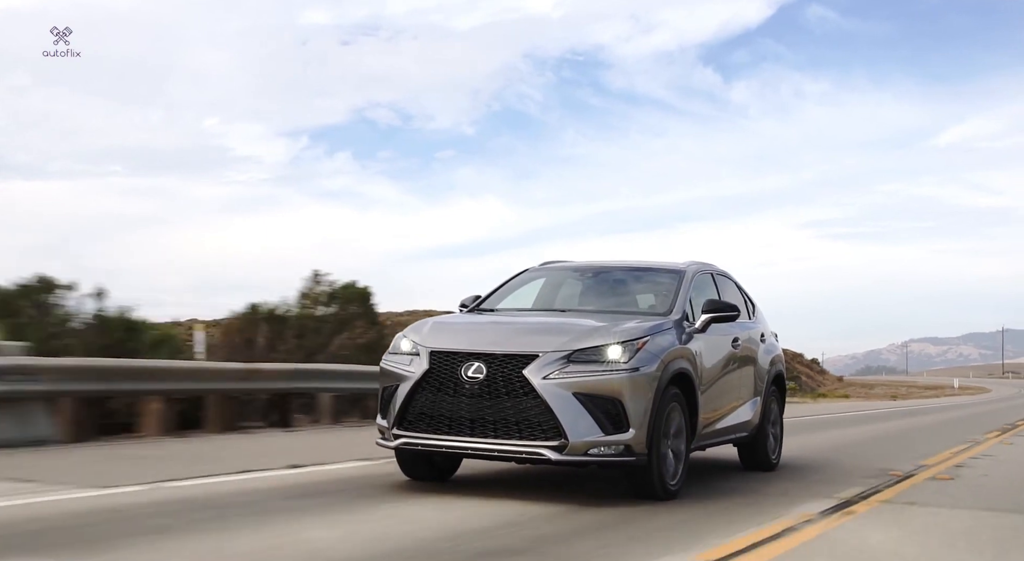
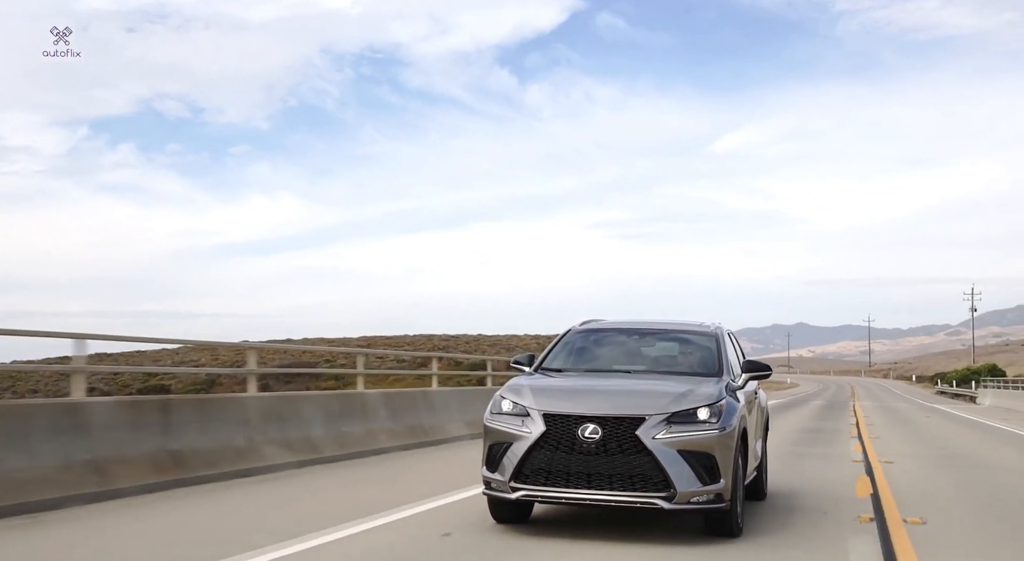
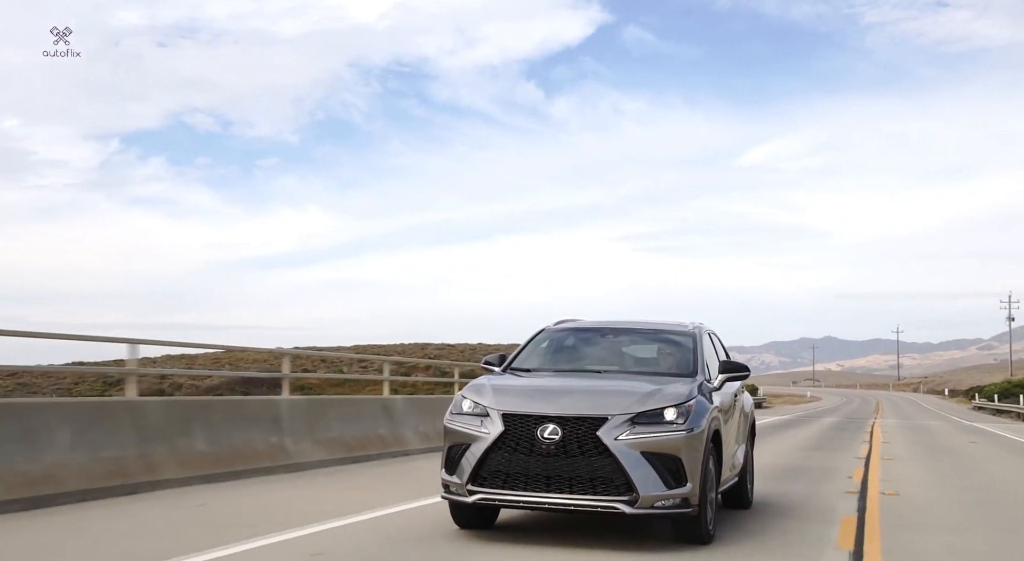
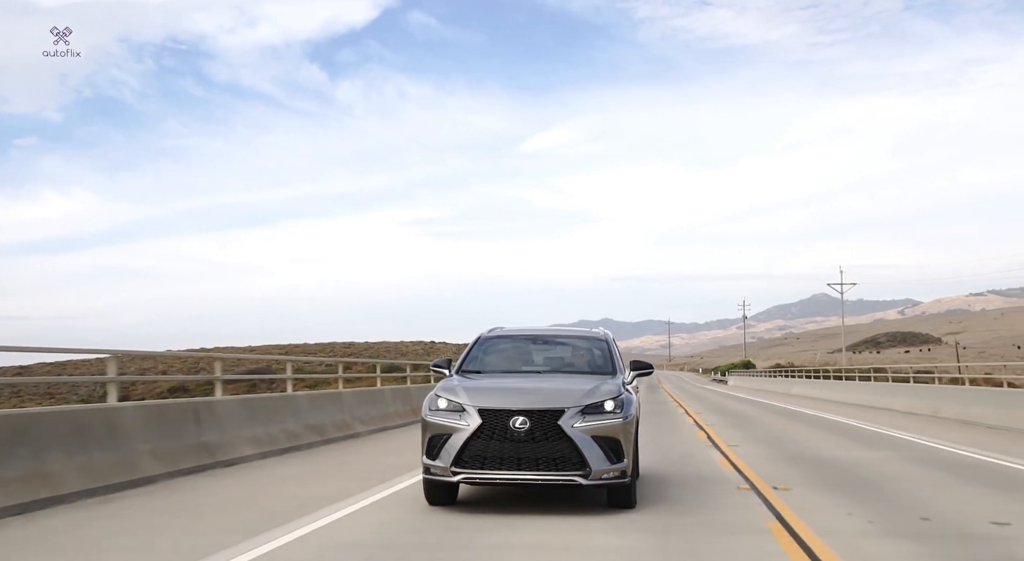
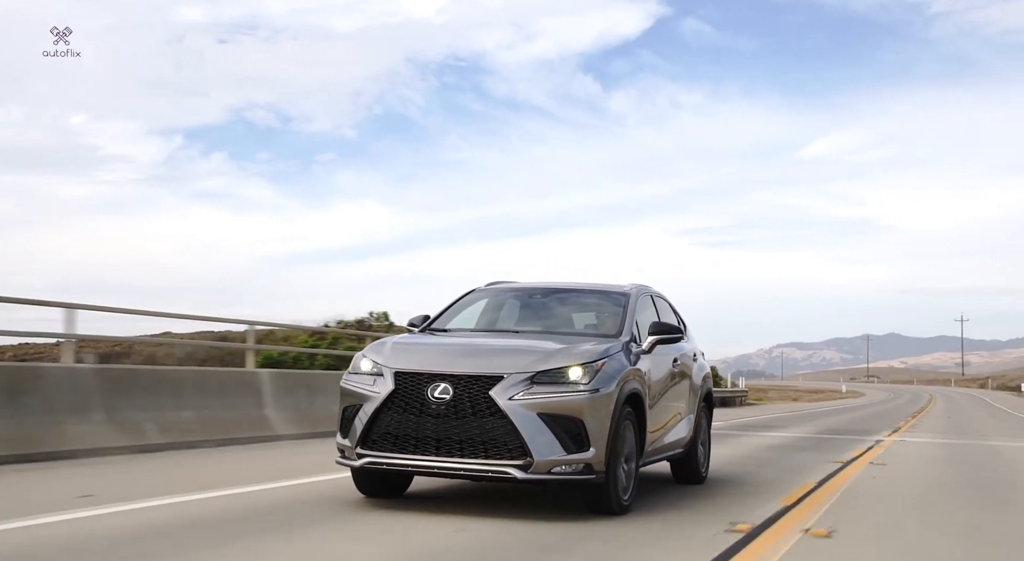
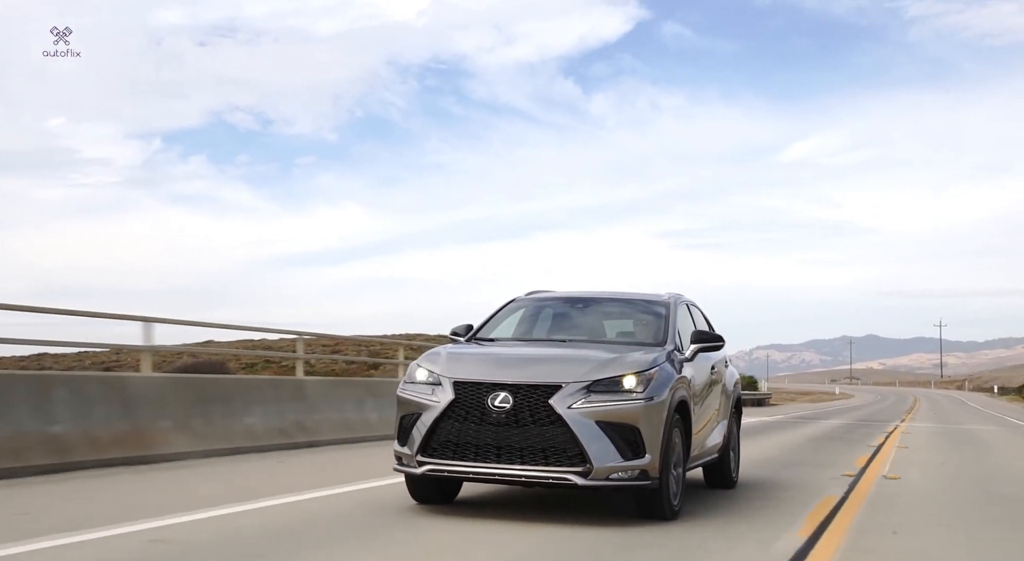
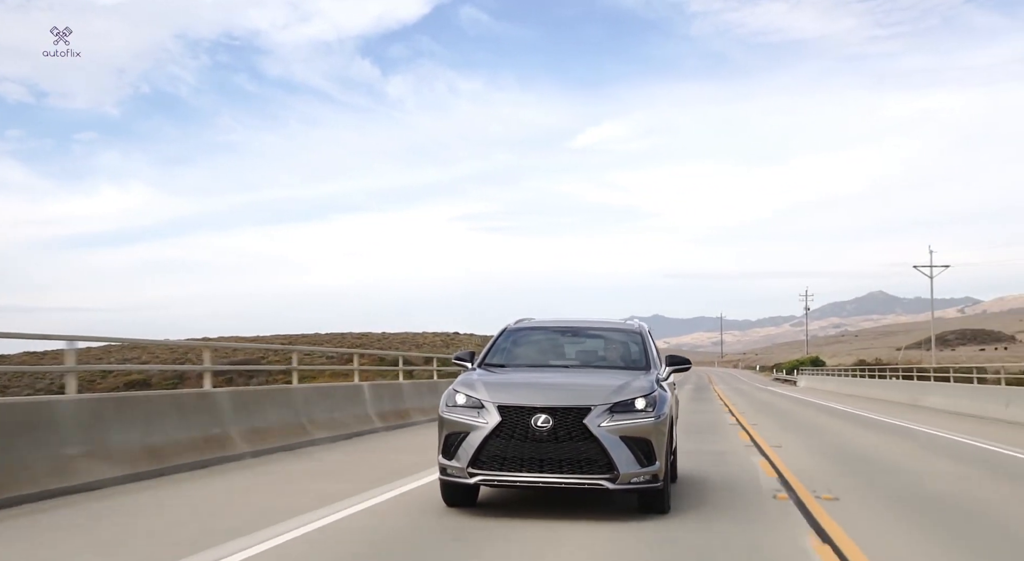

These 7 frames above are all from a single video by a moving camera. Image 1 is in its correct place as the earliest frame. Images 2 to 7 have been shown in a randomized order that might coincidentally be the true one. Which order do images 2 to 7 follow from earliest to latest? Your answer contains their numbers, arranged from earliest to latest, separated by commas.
5, 6, 3, 2, 7, 4
